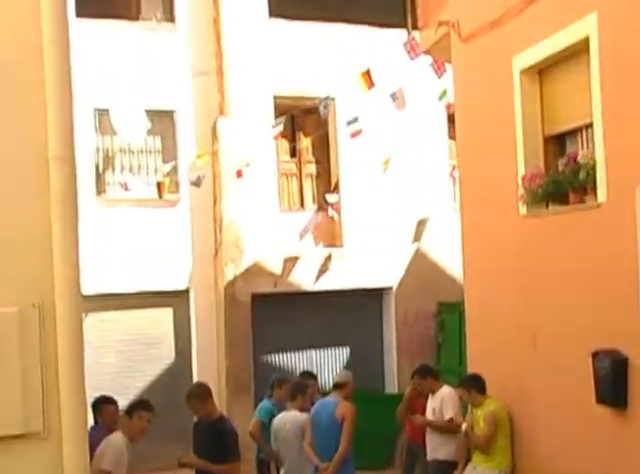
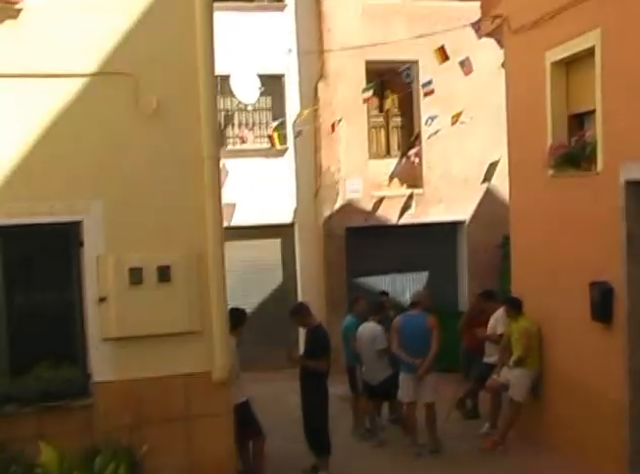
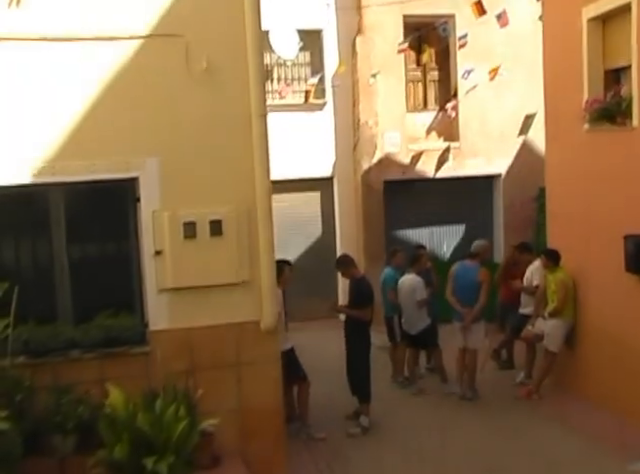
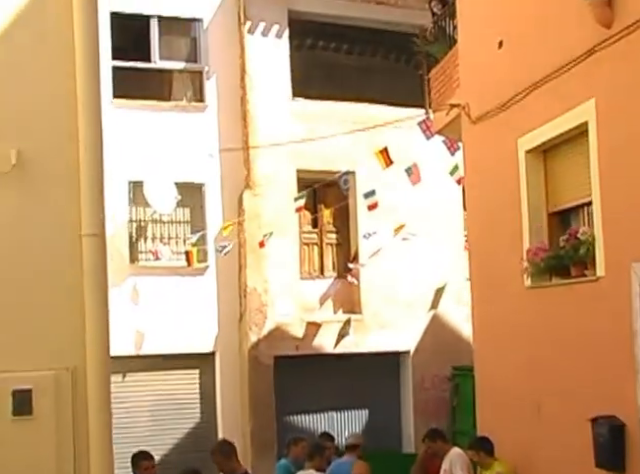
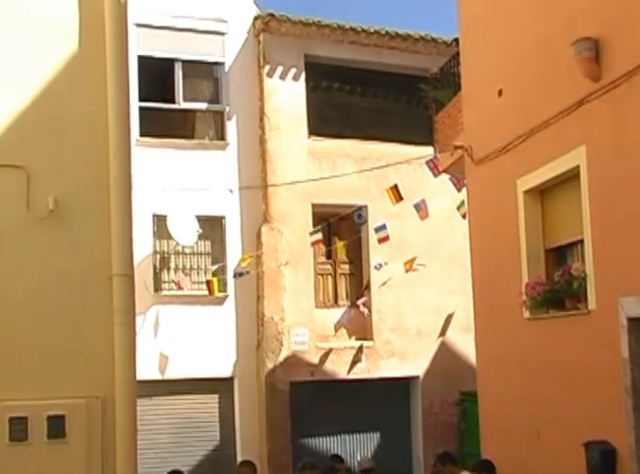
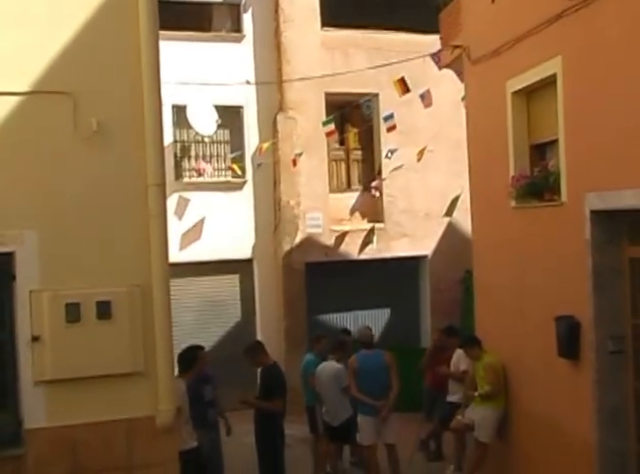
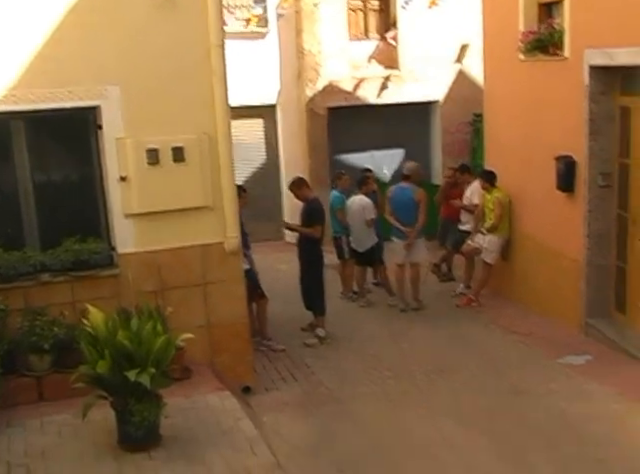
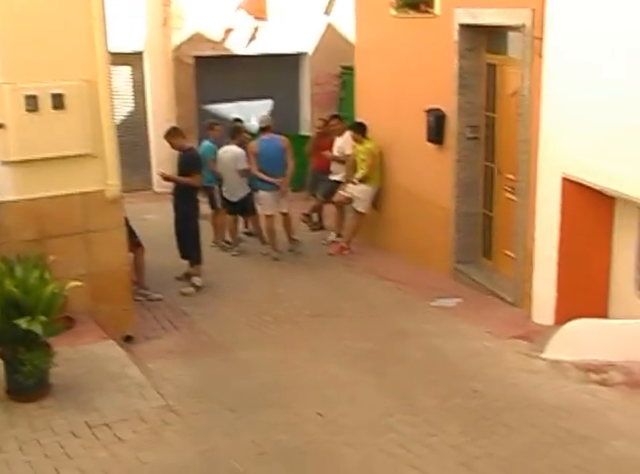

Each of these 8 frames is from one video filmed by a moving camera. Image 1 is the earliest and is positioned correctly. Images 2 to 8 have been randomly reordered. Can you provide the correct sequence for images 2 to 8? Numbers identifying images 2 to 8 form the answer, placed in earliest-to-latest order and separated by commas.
4, 5, 6, 2, 3, 7, 8
